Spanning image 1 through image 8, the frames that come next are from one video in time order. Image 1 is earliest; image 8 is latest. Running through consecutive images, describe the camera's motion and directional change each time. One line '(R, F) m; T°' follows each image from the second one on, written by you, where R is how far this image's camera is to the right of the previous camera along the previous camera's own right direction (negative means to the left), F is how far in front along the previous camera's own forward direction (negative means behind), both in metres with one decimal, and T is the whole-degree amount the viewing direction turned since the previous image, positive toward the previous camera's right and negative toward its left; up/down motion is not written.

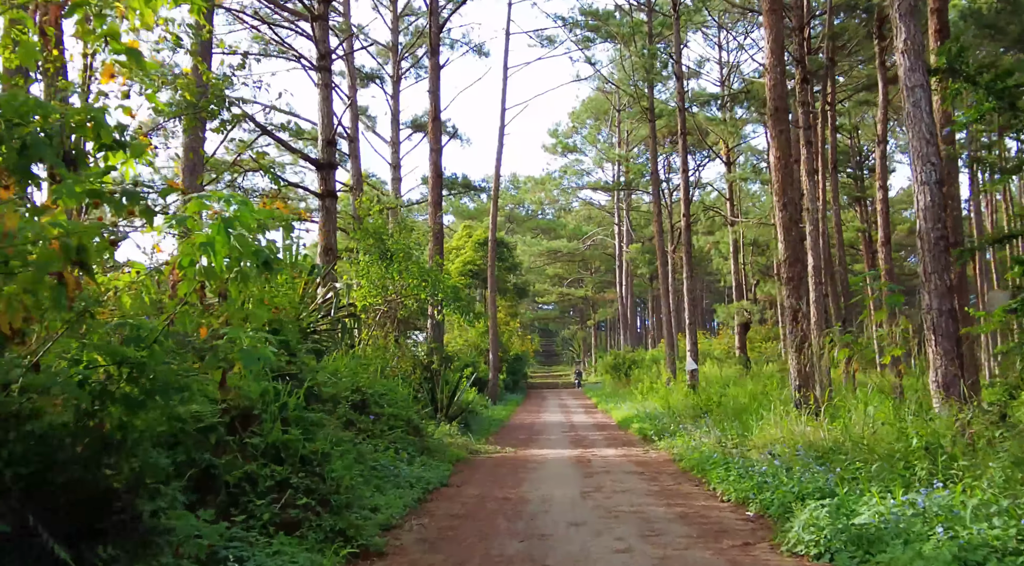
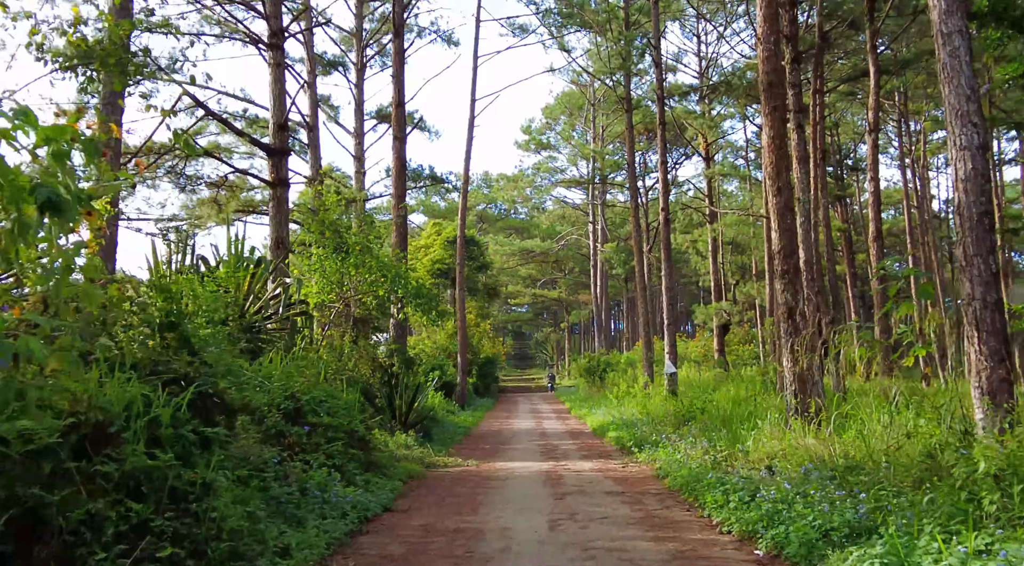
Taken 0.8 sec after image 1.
(+0.1, +1.4) m; +2°
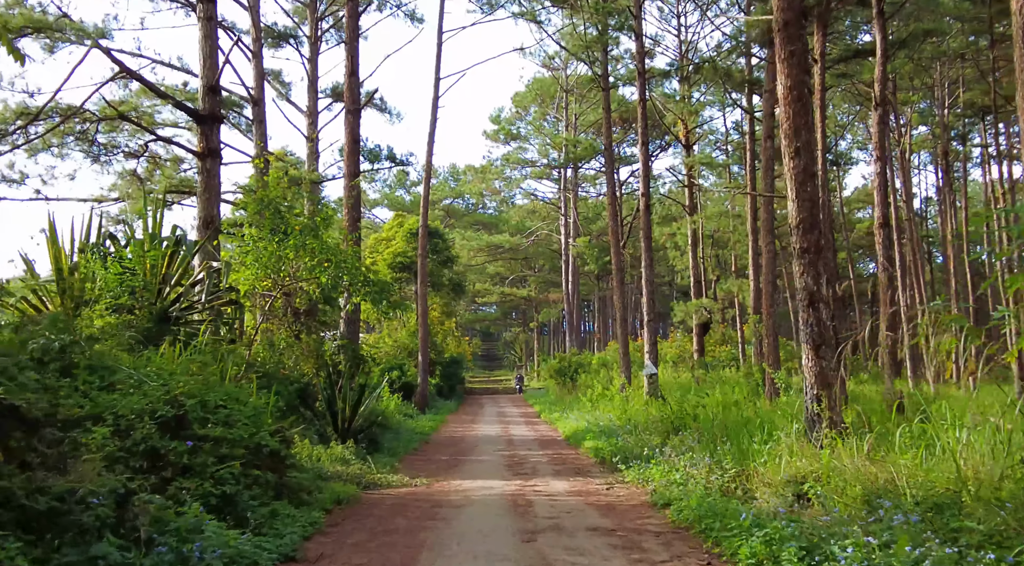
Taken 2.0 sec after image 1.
(+0.1, +2.1) m; +2°
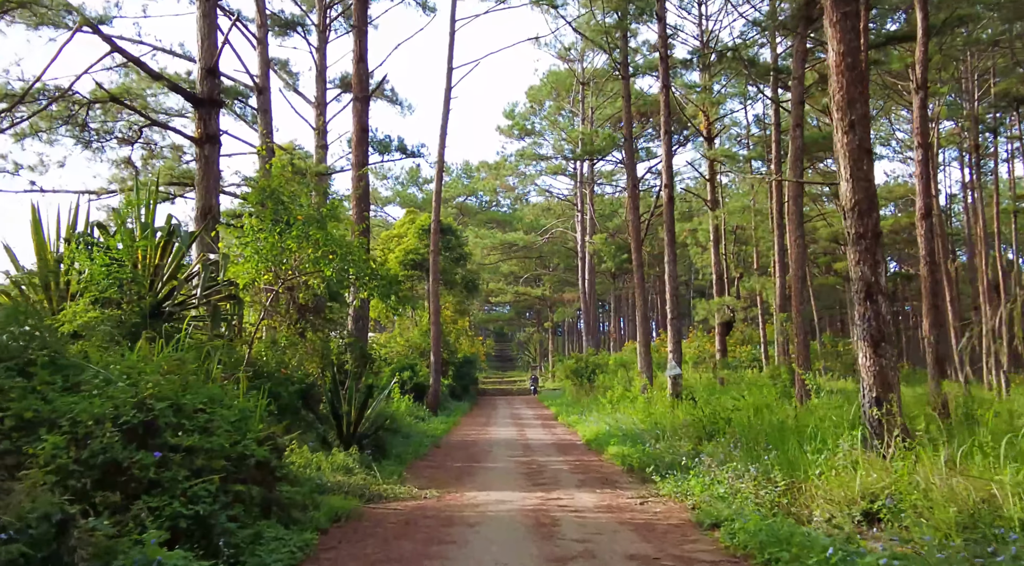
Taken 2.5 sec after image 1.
(-0.1, +1.0) m; -1°
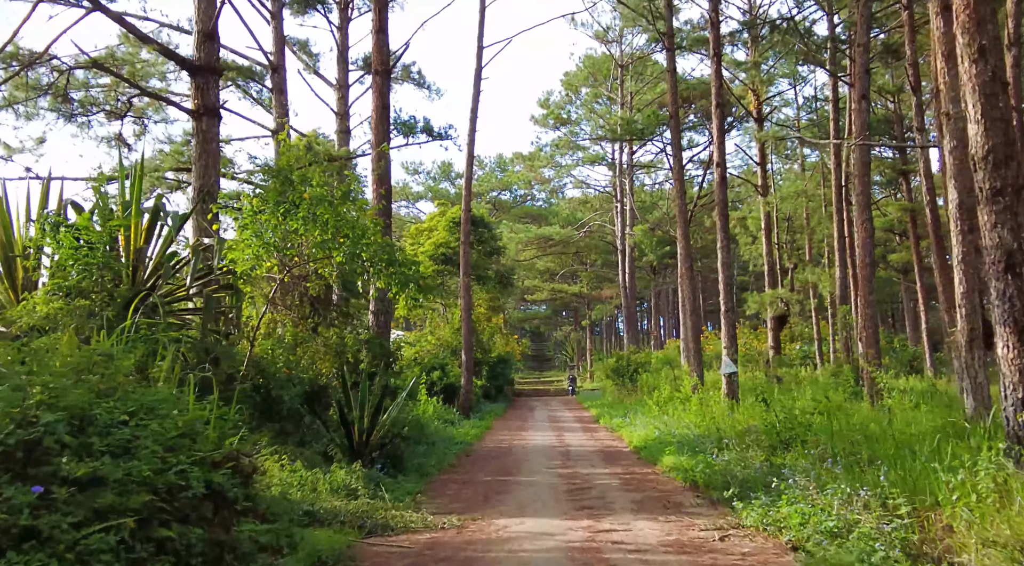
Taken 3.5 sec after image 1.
(0.0, +1.7) m; -2°
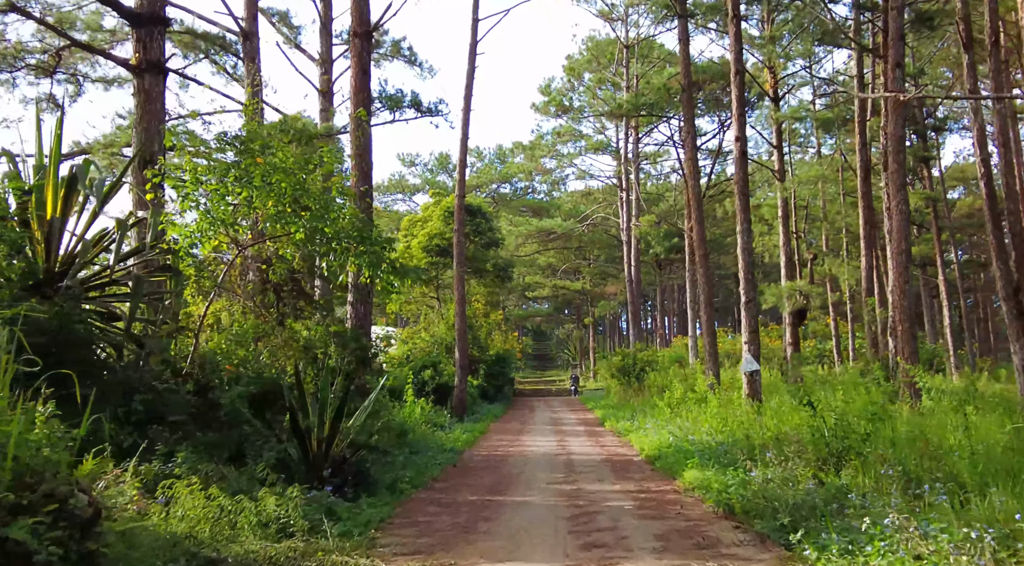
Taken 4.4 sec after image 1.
(+0.1, +1.8) m; 0°
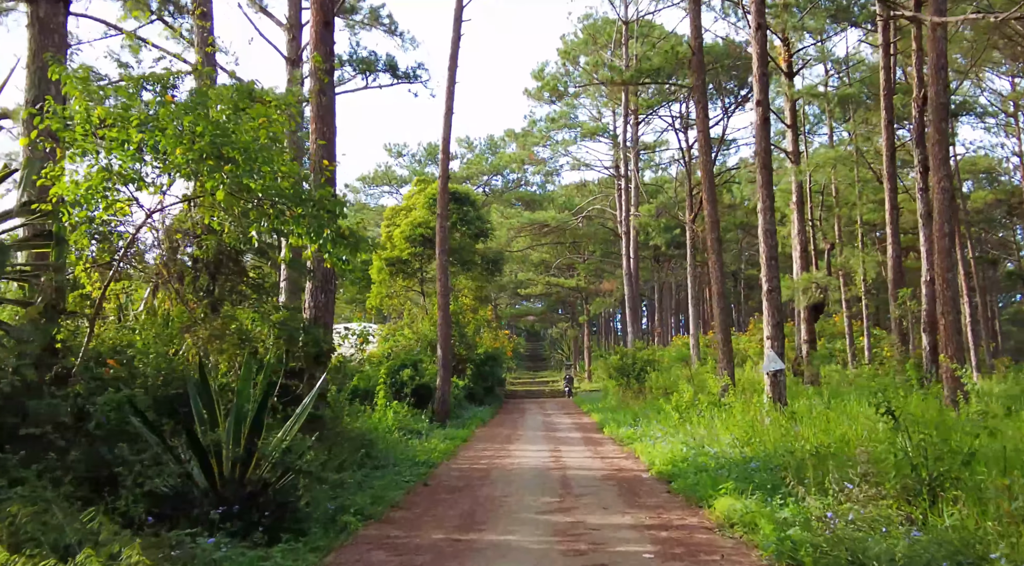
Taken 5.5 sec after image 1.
(+0.1, +2.1) m; 0°
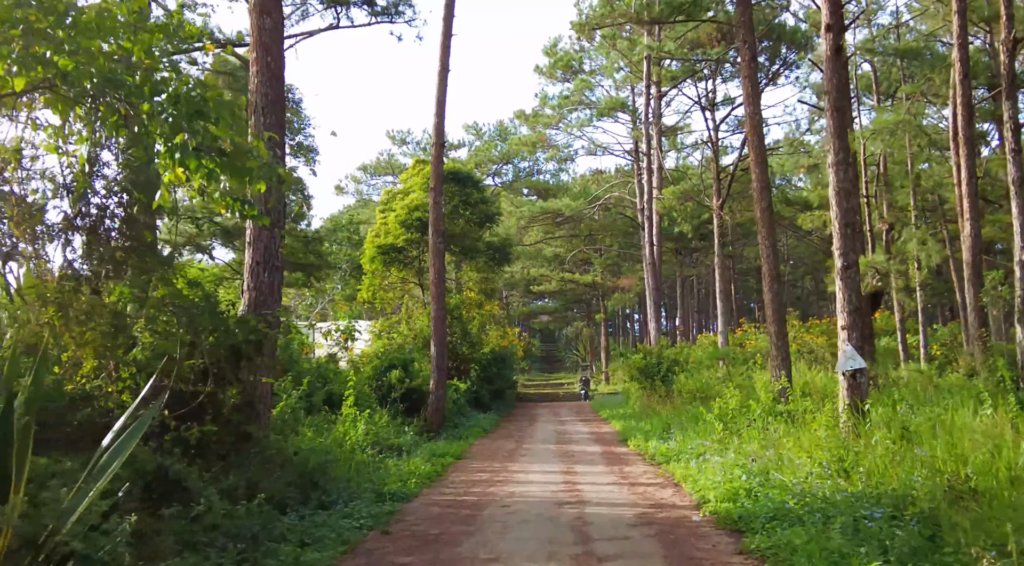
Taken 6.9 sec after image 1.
(+0.1, +2.9) m; -1°
